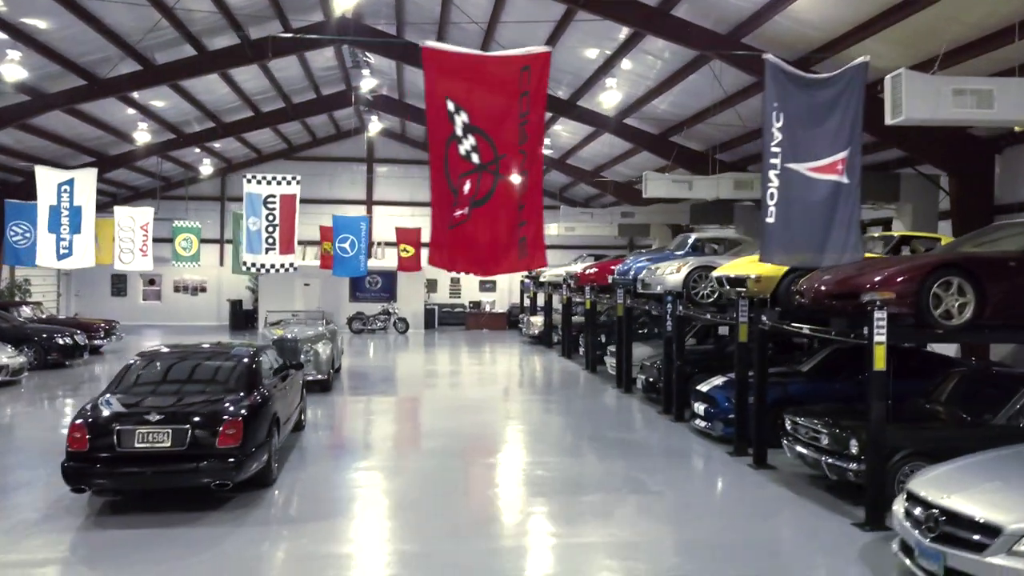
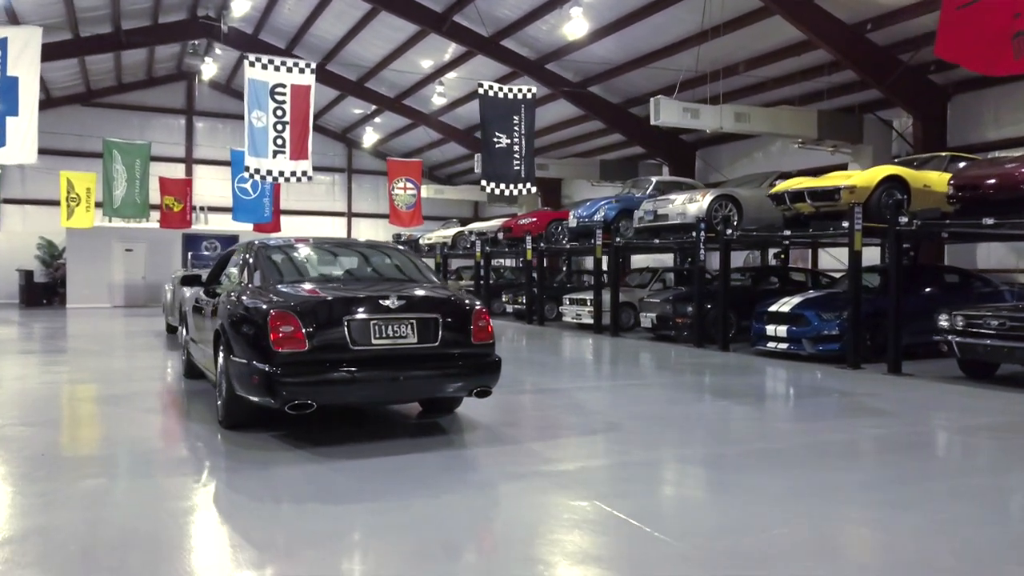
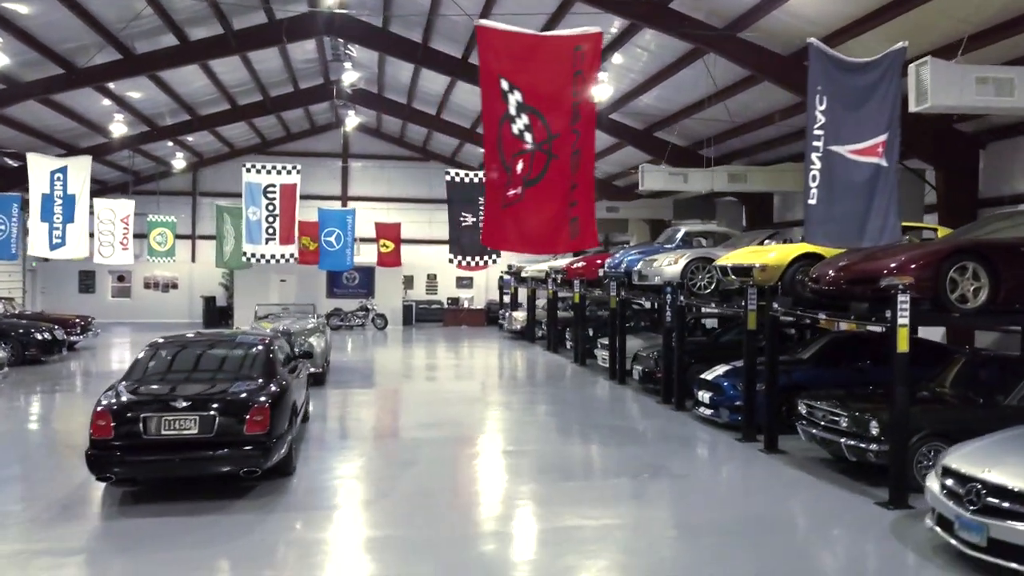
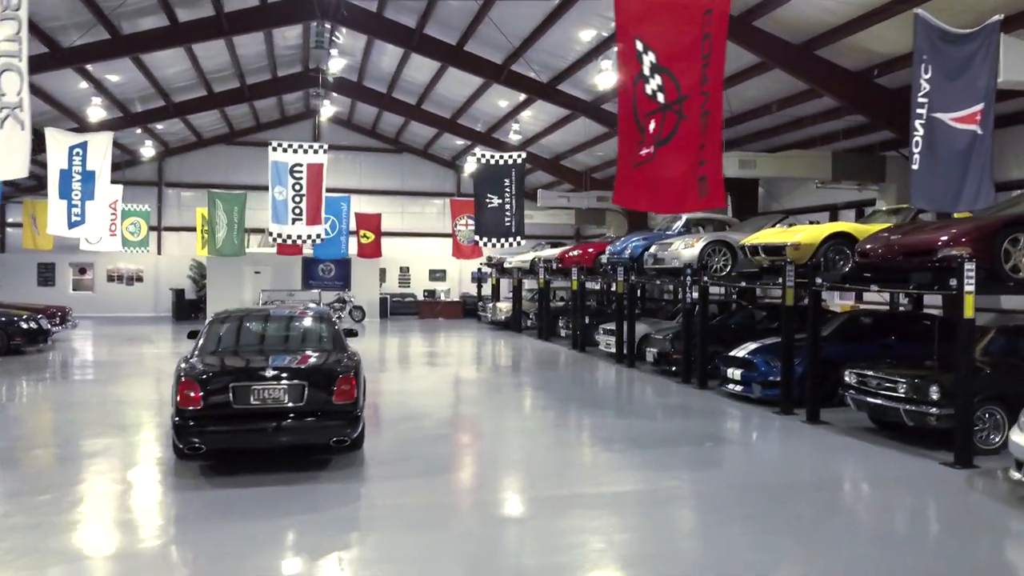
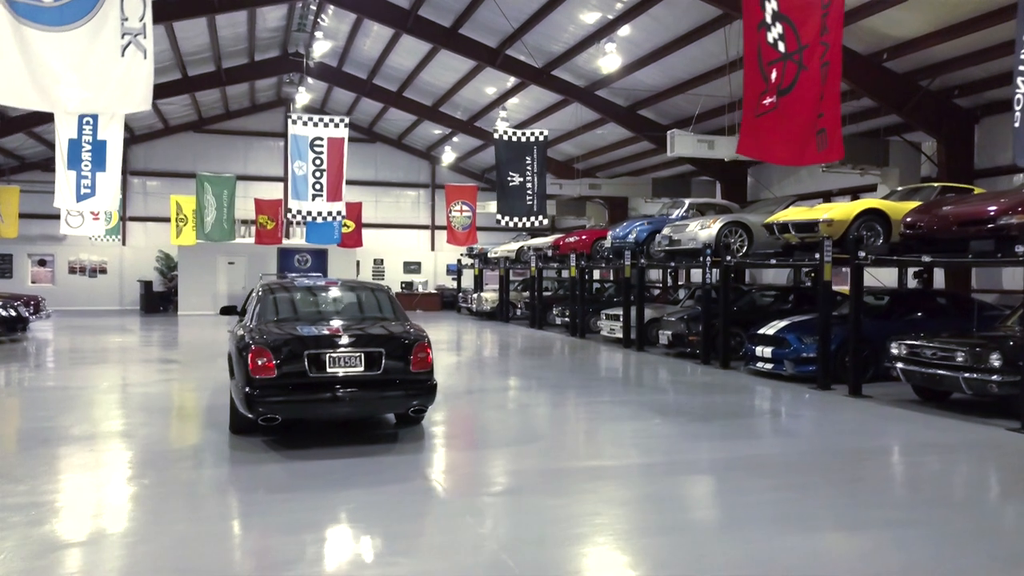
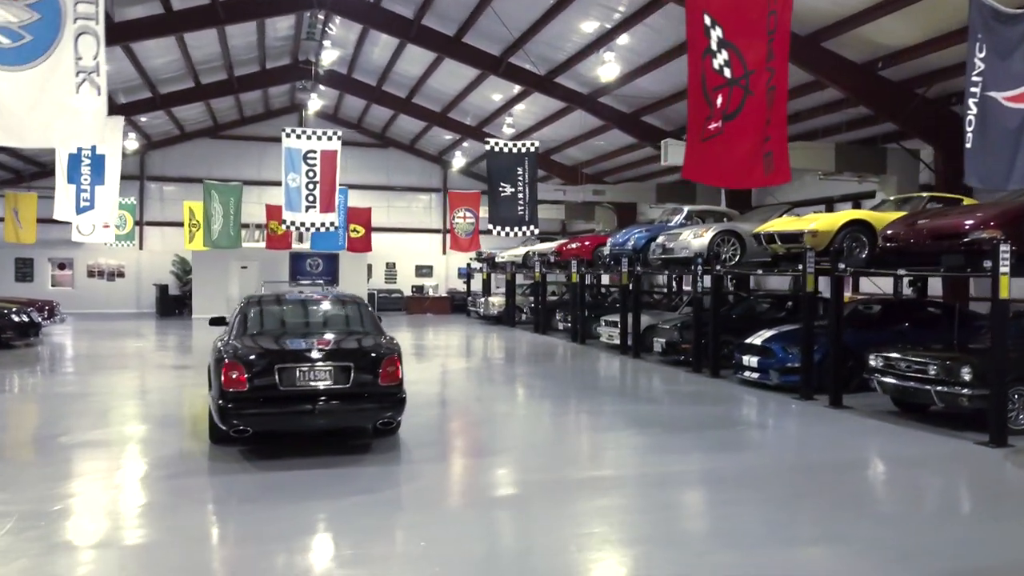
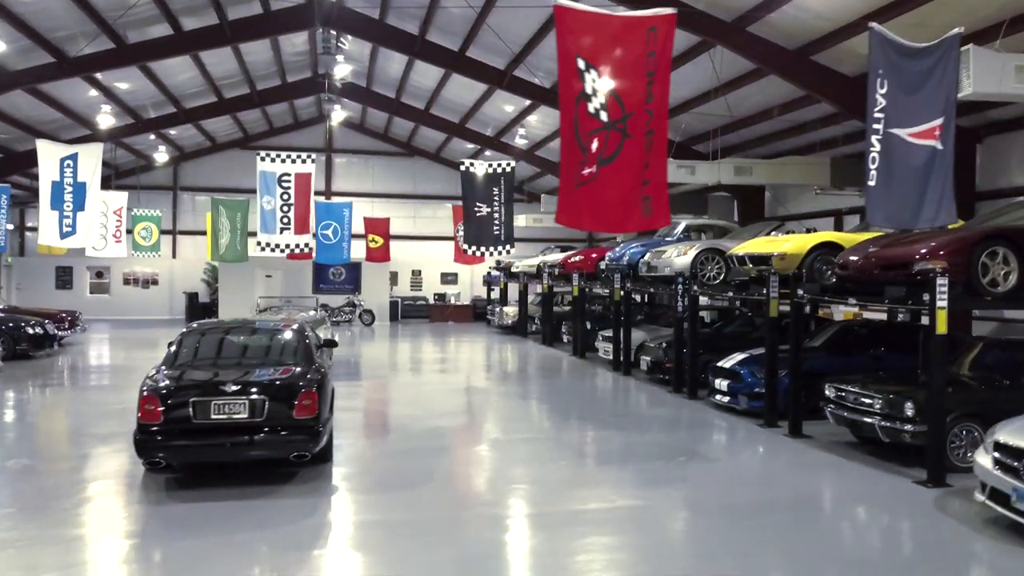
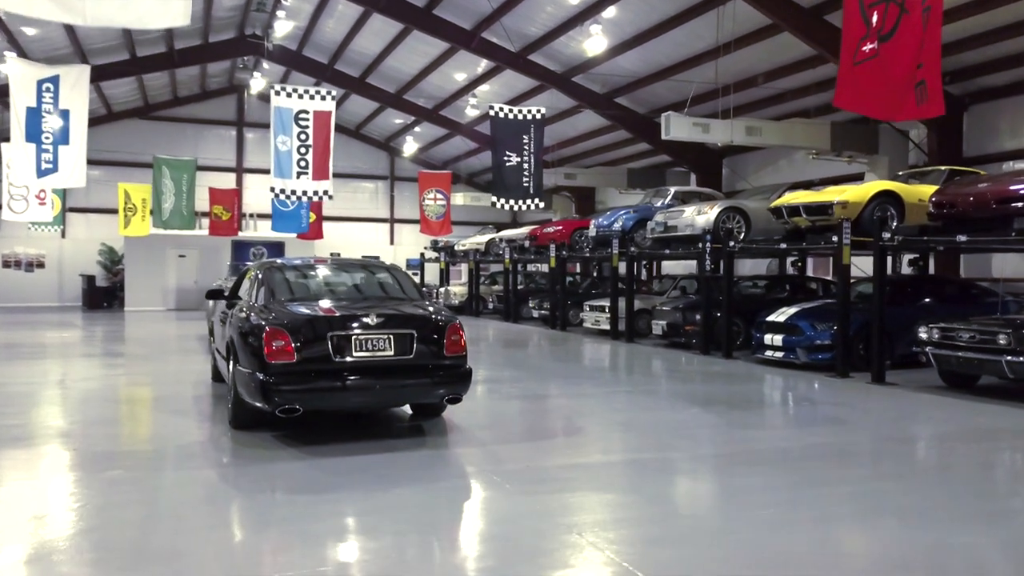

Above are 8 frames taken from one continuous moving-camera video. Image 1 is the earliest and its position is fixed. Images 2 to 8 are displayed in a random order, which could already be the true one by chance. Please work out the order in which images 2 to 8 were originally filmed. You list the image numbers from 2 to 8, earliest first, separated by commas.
3, 7, 4, 6, 5, 8, 2
